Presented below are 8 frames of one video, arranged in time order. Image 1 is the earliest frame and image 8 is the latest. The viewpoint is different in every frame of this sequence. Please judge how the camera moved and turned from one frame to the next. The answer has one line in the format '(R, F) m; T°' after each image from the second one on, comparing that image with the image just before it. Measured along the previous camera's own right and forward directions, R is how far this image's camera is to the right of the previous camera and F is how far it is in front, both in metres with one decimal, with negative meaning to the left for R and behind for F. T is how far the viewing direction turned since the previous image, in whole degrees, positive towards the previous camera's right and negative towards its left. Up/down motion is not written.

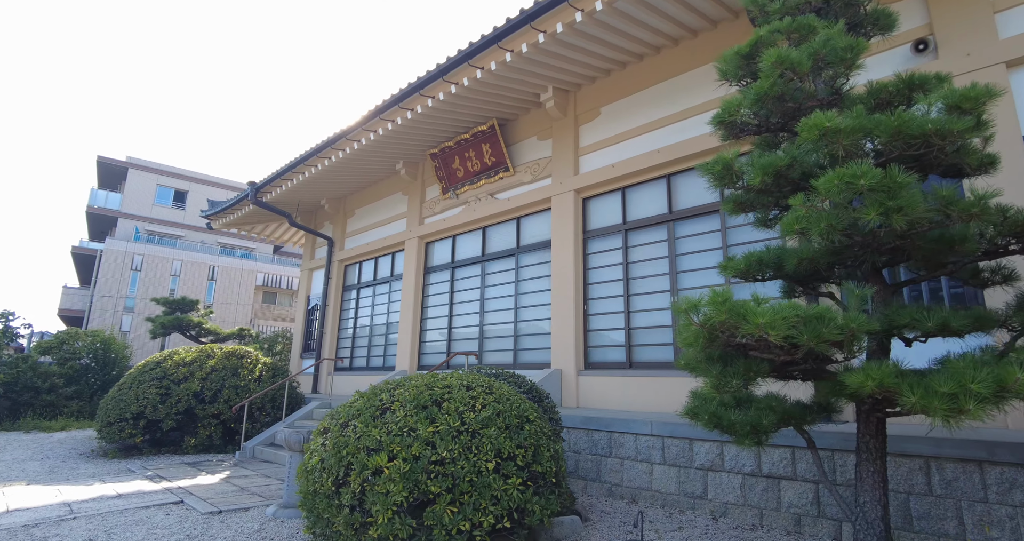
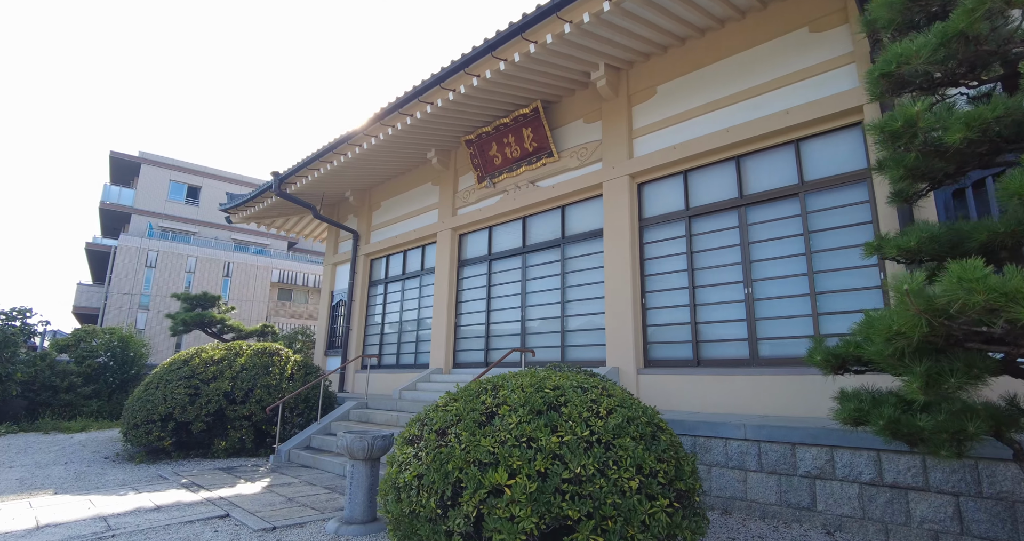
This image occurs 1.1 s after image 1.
(-0.6, +0.5) m; 0°
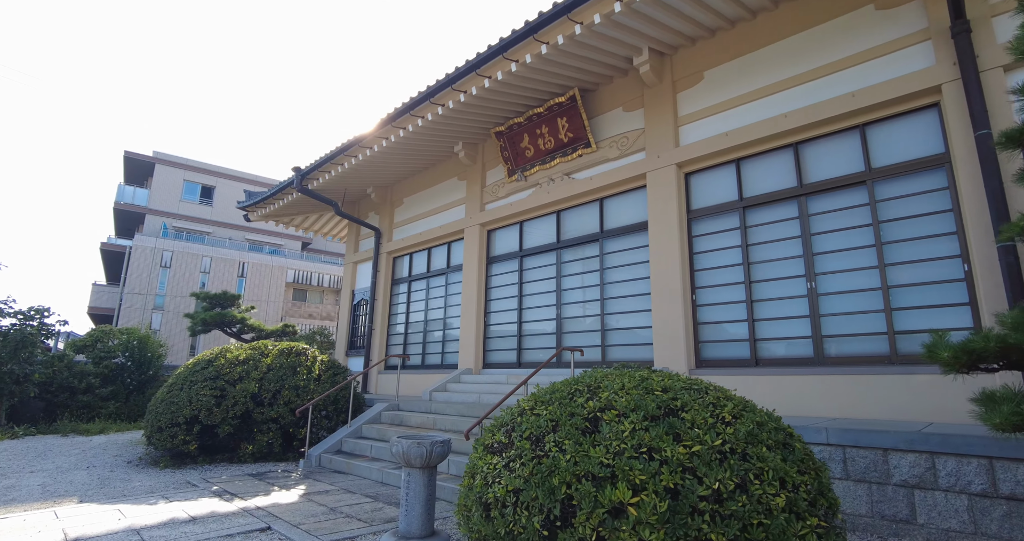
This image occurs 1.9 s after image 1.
(-0.4, +0.3) m; -1°
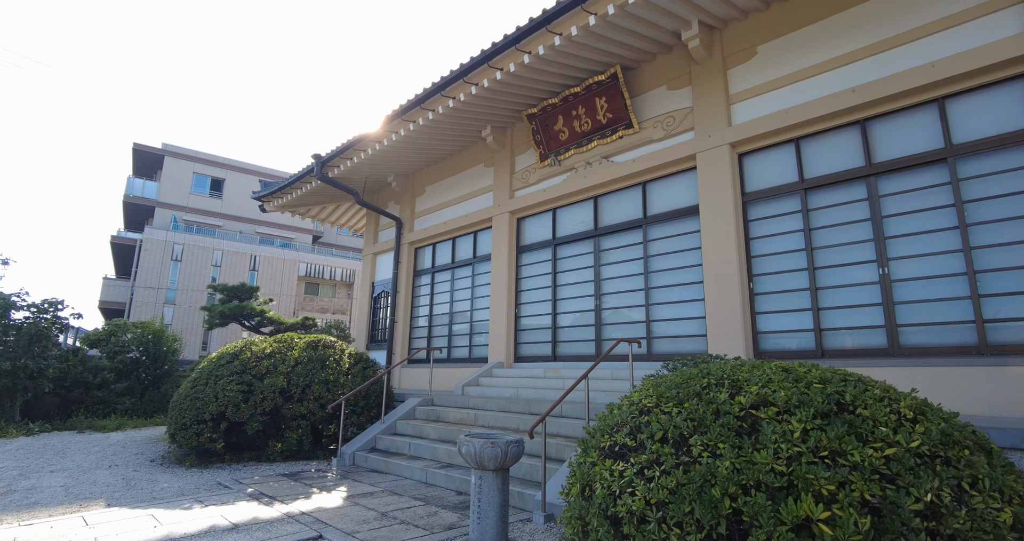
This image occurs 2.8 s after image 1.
(-0.4, +0.4) m; 0°
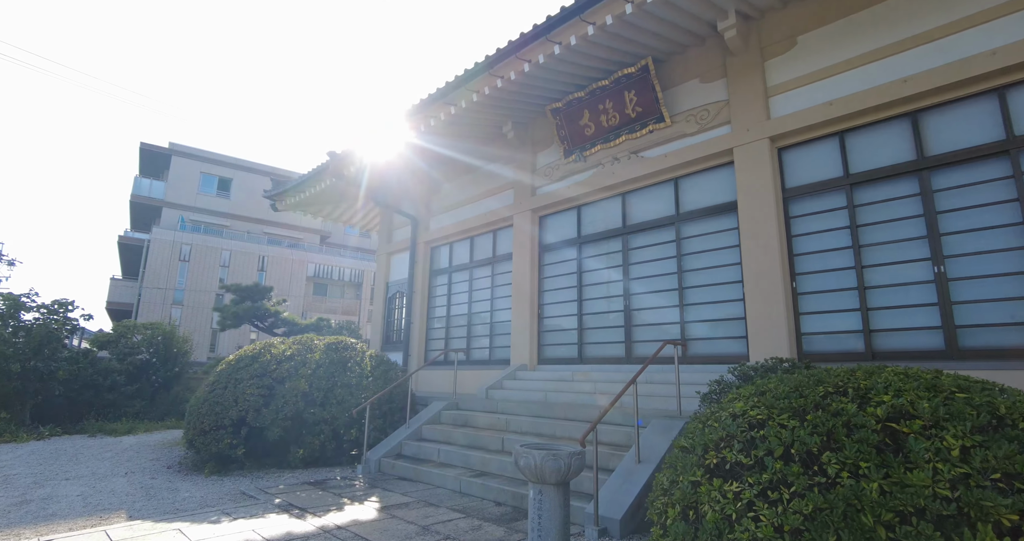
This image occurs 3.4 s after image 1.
(-0.3, +0.2) m; 0°
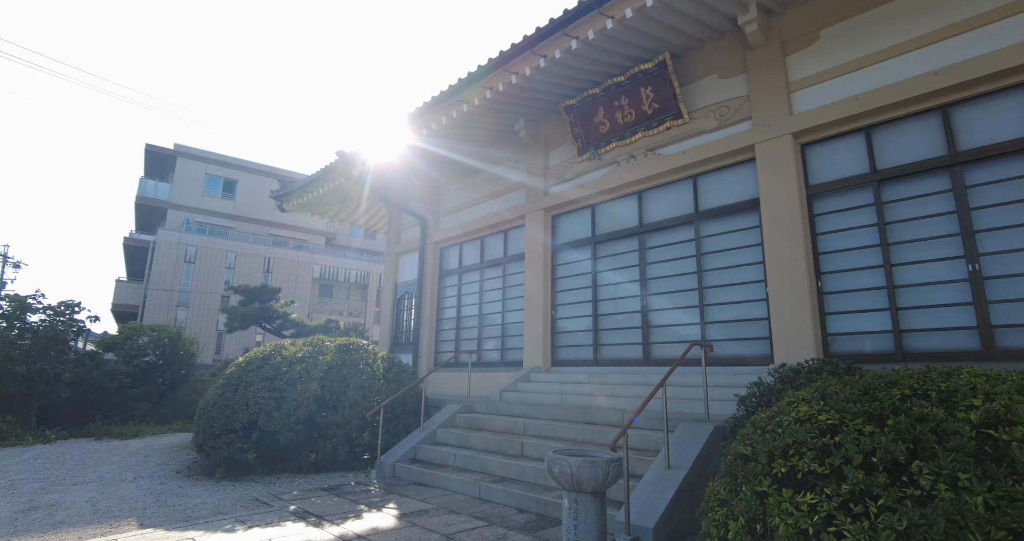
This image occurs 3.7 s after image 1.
(-0.2, +0.1) m; 0°
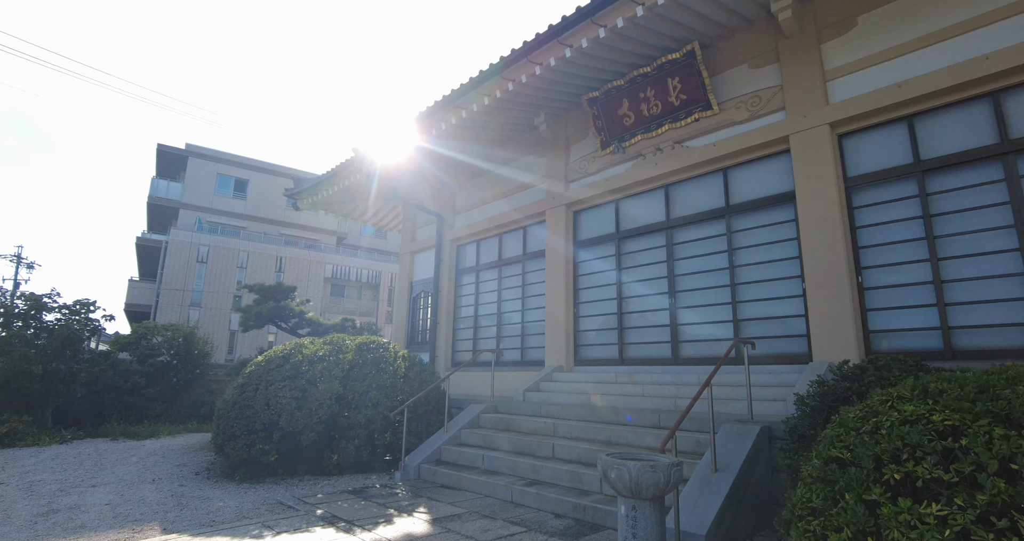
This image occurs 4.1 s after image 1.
(-0.2, +0.2) m; -1°
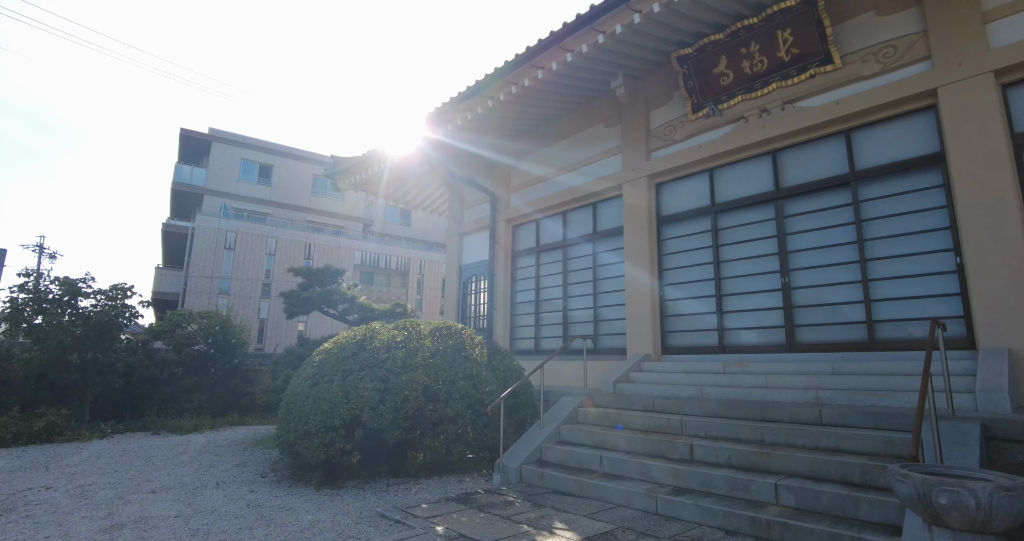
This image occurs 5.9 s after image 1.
(-0.9, +0.7) m; -1°
